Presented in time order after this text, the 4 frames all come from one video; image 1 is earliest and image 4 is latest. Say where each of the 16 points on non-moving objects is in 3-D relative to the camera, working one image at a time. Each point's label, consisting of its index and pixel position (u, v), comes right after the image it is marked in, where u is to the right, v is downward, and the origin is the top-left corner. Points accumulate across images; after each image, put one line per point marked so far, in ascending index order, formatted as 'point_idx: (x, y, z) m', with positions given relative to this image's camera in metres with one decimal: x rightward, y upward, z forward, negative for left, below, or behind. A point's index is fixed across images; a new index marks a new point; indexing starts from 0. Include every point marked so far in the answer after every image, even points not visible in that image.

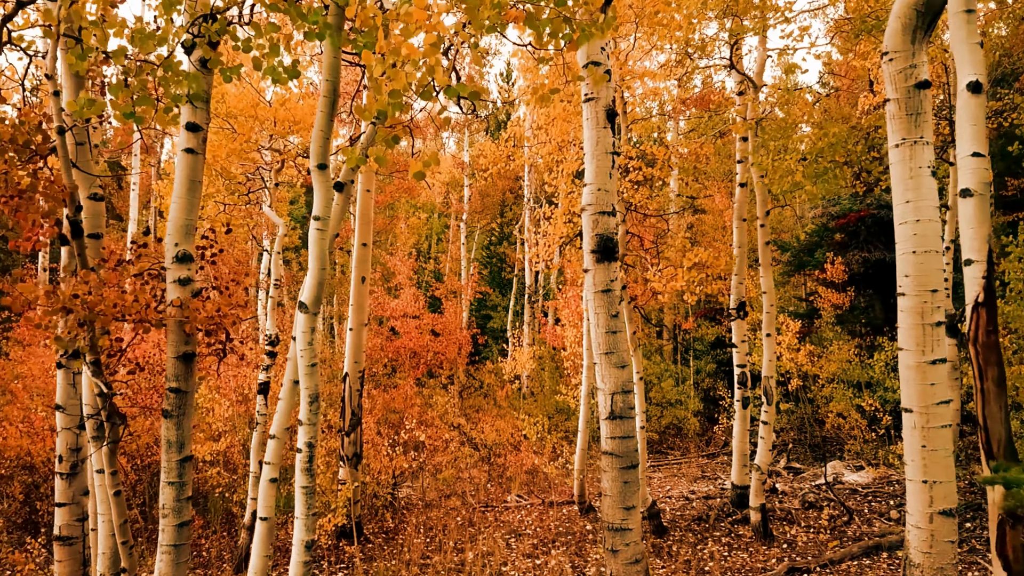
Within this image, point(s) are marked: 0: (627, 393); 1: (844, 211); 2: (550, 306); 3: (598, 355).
0: (+1.4, -1.3, +4.9) m
1: (+10.2, +2.4, +12.6) m
2: (+1.5, -0.8, +16.8) m
3: (+1.0, -0.9, +5.1) m
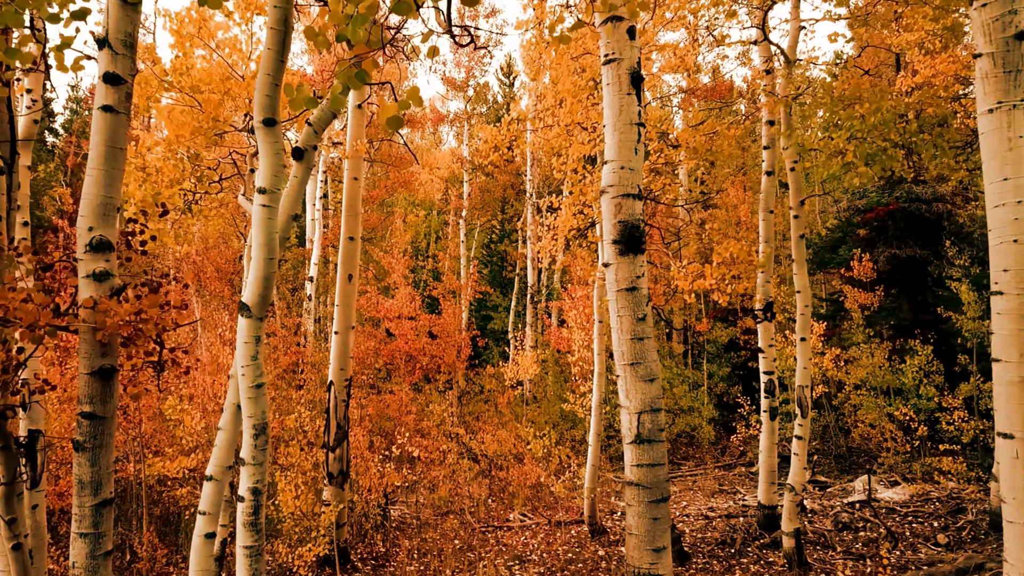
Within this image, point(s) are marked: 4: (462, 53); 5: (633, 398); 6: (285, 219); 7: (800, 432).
0: (+1.4, -1.2, +4.1) m
1: (+10.3, +2.4, +11.8) m
2: (+1.6, -0.8, +15.9) m
3: (+1.1, -0.8, +4.3) m
4: (-2.2, +10.2, +17.9) m
5: (+1.2, -1.1, +4.2) m
6: (-1.7, +0.5, +3.0) m
7: (+4.9, -2.4, +7.0) m
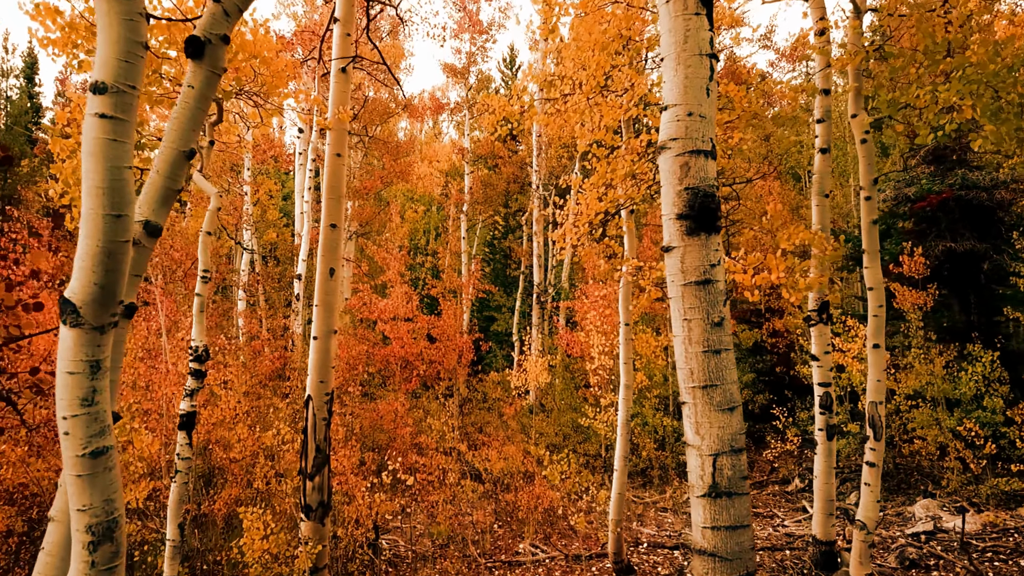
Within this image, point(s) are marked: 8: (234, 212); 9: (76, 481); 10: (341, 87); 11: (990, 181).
0: (+1.6, -1.2, +2.9) m
1: (+10.5, +2.5, +10.6) m
2: (+1.8, -0.7, +14.8) m
3: (+1.3, -0.8, +3.1) m
4: (-2.0, +10.2, +16.7) m
5: (+1.4, -1.1, +3.0) m
6: (-1.5, +0.6, +1.8) m
7: (+5.1, -2.4, +5.8) m
8: (-11.6, +3.2, +17.2) m
9: (-1.4, -0.7, +1.4) m
10: (-2.7, +3.1, +6.4) m
11: (+11.1, +2.5, +9.6) m
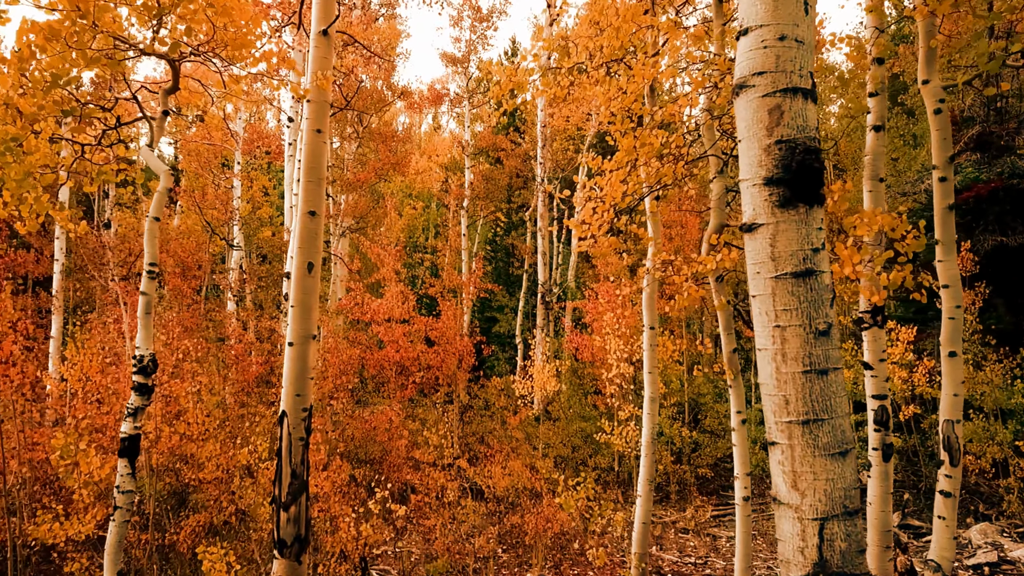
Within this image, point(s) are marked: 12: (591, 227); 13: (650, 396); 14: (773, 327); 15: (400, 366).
0: (+1.7, -1.2, +2.0) m
1: (+10.6, +2.5, +9.7) m
2: (+1.9, -0.7, +13.9) m
3: (+1.4, -0.7, +2.2) m
4: (-1.9, +10.2, +15.8) m
5: (+1.5, -1.0, +2.1) m
6: (-1.4, +0.6, +0.9) m
7: (+5.2, -2.4, +5.0) m
8: (-11.5, +3.2, +16.3) m
9: (-1.3, -0.6, +0.5) m
10: (-2.5, +3.1, +5.5) m
11: (+11.2, +2.5, +8.7) m
12: (+1.0, +0.8, +5.3) m
13: (+2.0, -1.6, +6.2) m
14: (+1.4, -0.2, +2.2) m
15: (-3.3, -2.3, +12.5) m
